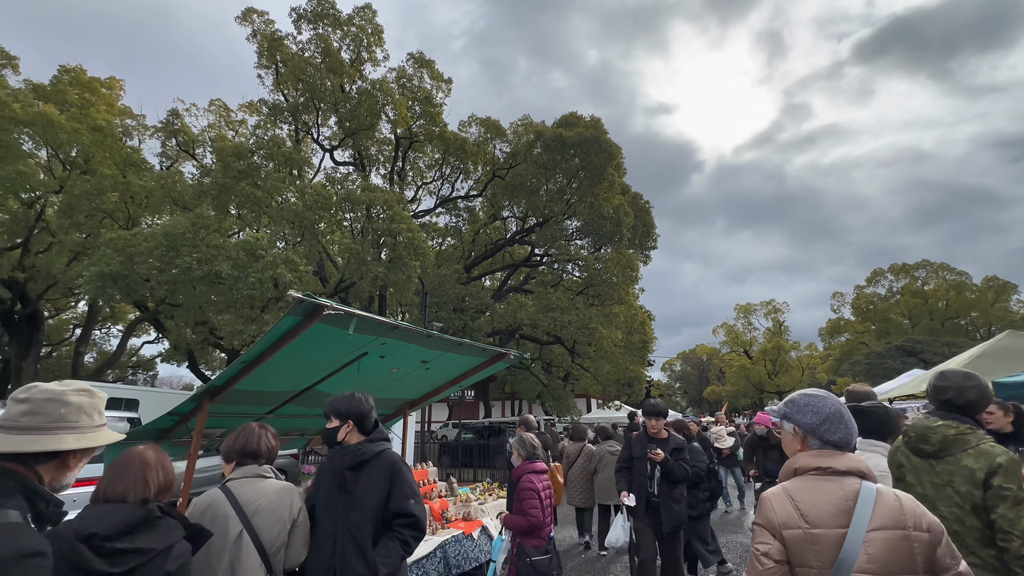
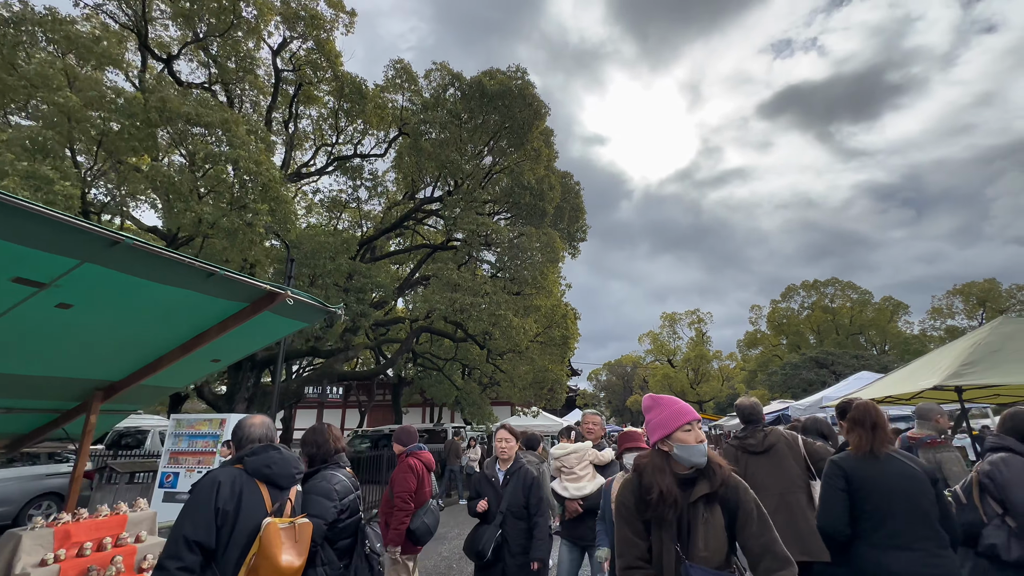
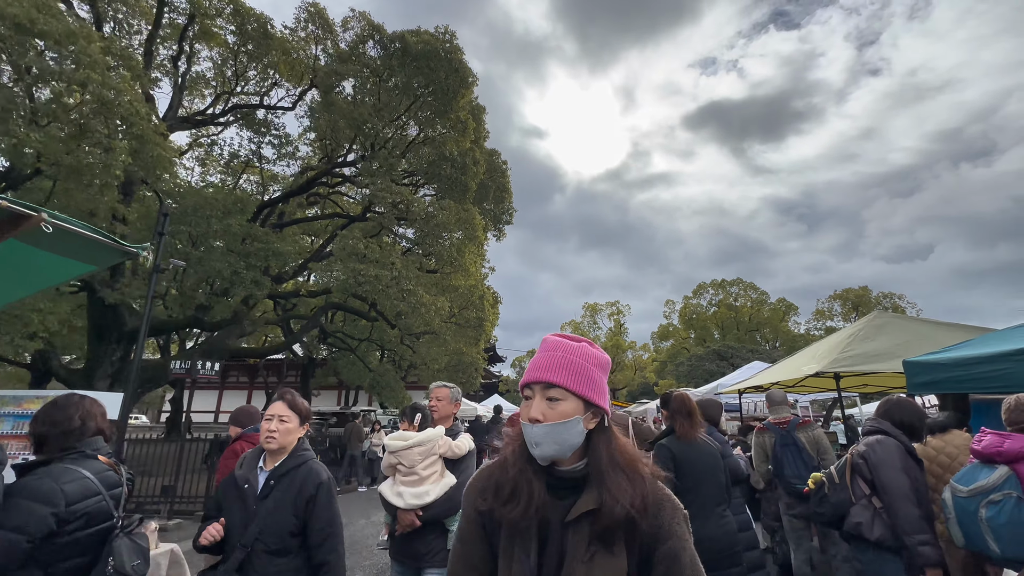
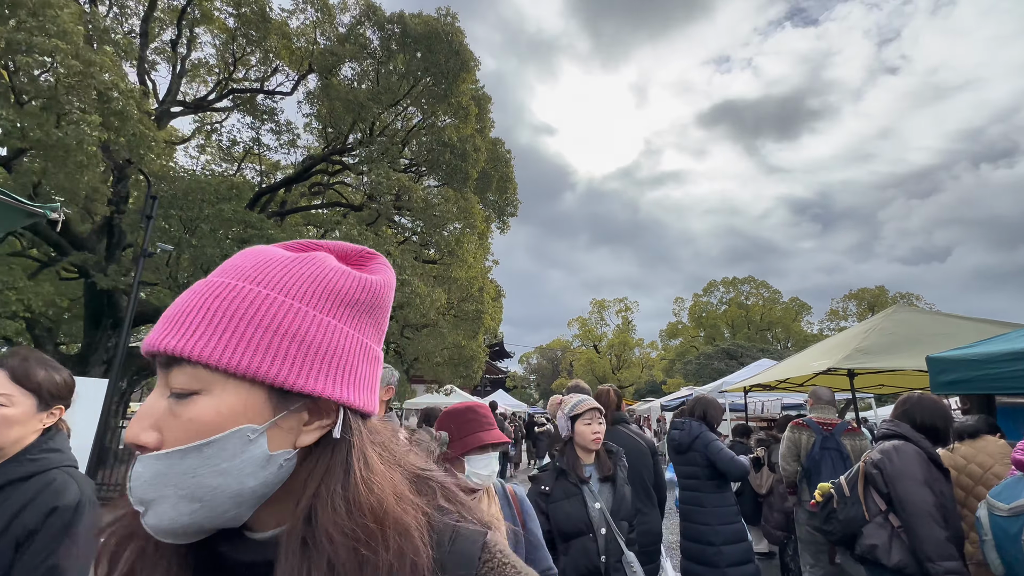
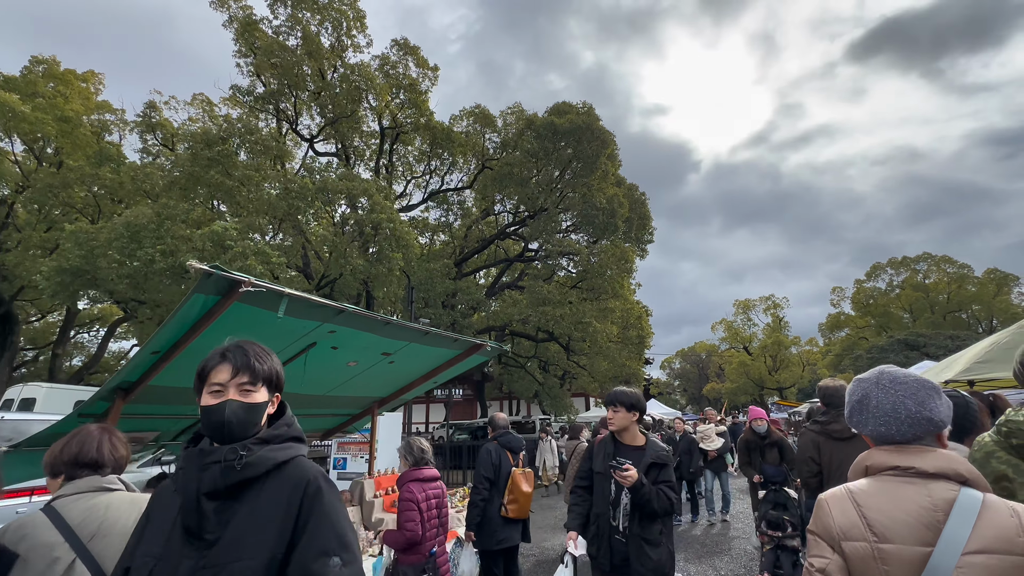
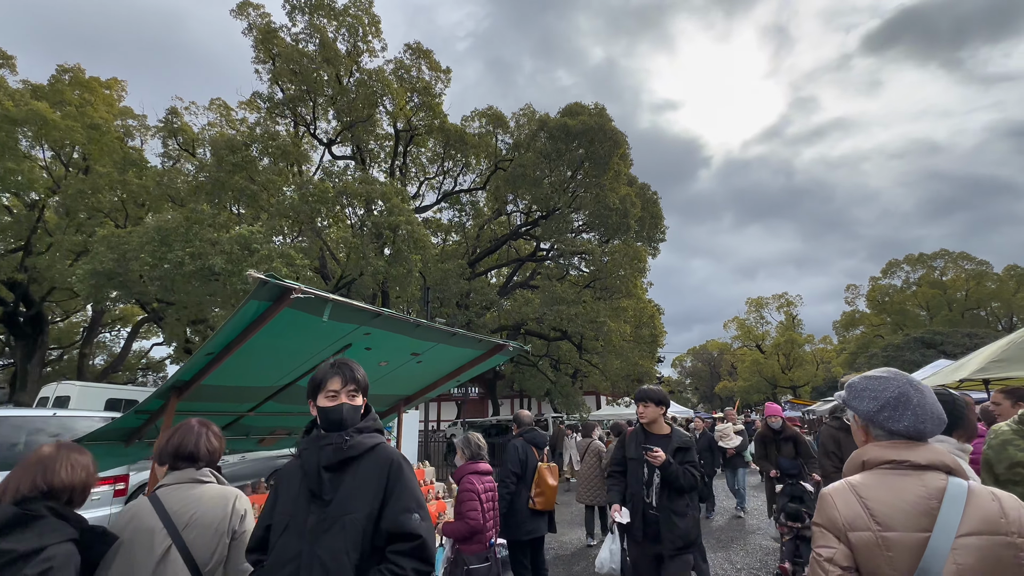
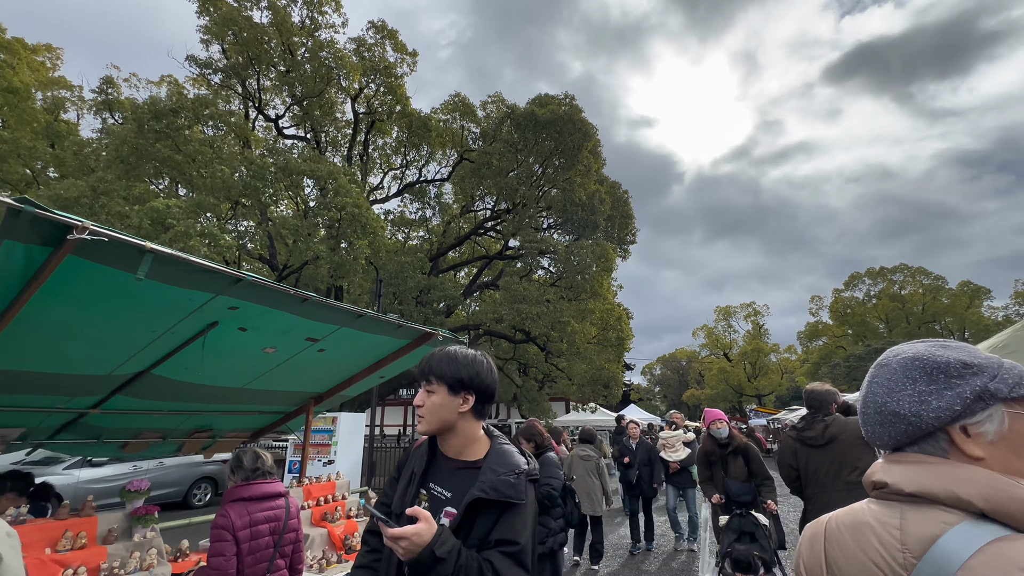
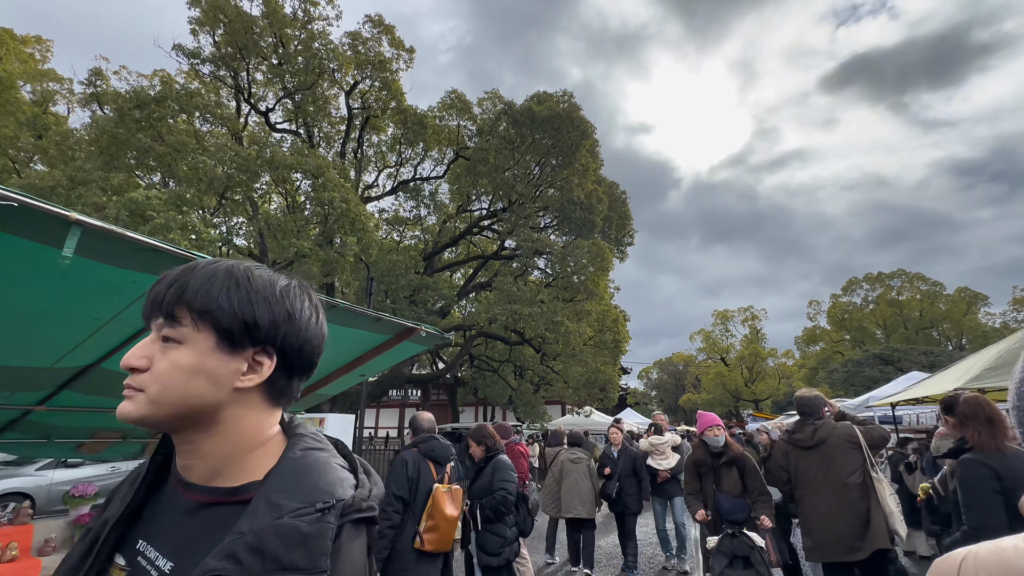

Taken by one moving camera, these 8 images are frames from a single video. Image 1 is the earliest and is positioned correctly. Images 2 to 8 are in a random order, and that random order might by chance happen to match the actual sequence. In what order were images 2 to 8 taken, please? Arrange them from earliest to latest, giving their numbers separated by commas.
6, 5, 7, 8, 2, 3, 4
